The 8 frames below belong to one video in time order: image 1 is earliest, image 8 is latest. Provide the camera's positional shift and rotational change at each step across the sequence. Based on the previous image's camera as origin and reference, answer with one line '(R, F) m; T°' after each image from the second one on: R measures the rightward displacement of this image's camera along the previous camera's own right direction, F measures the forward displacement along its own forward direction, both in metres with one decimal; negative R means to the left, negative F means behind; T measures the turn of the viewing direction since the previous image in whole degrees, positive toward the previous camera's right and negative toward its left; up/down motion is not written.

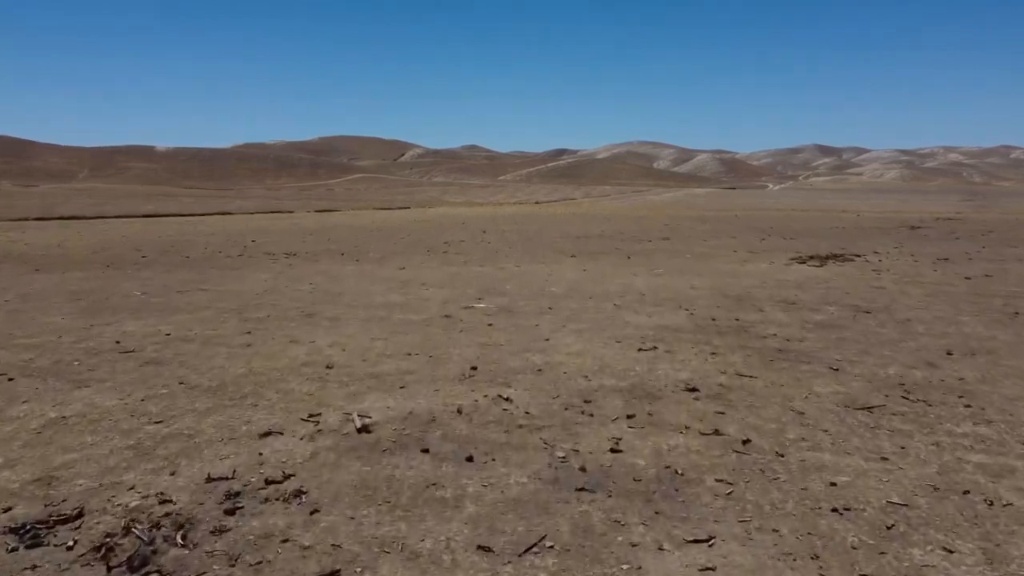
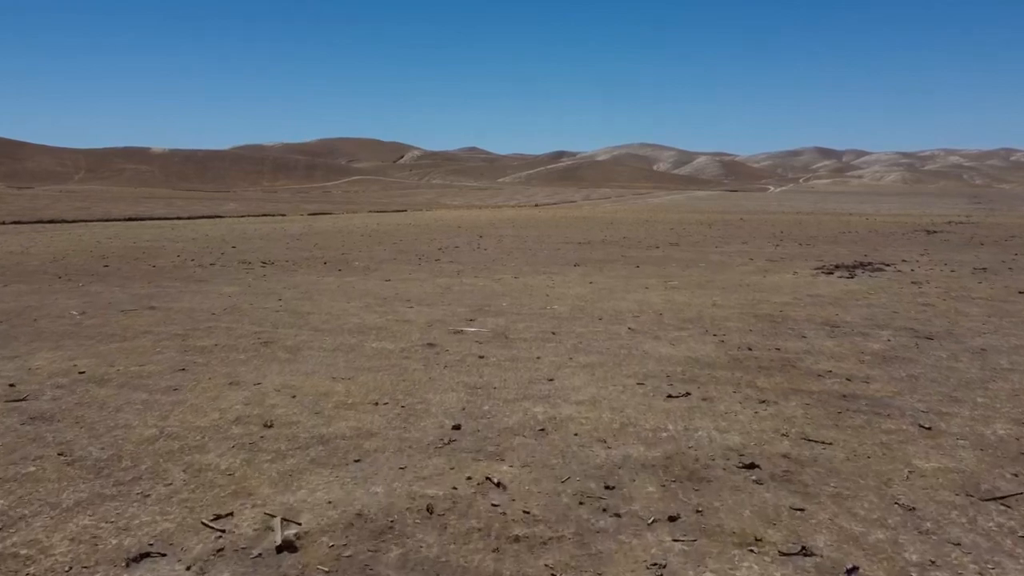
(0.0, +2.1) m; 0°
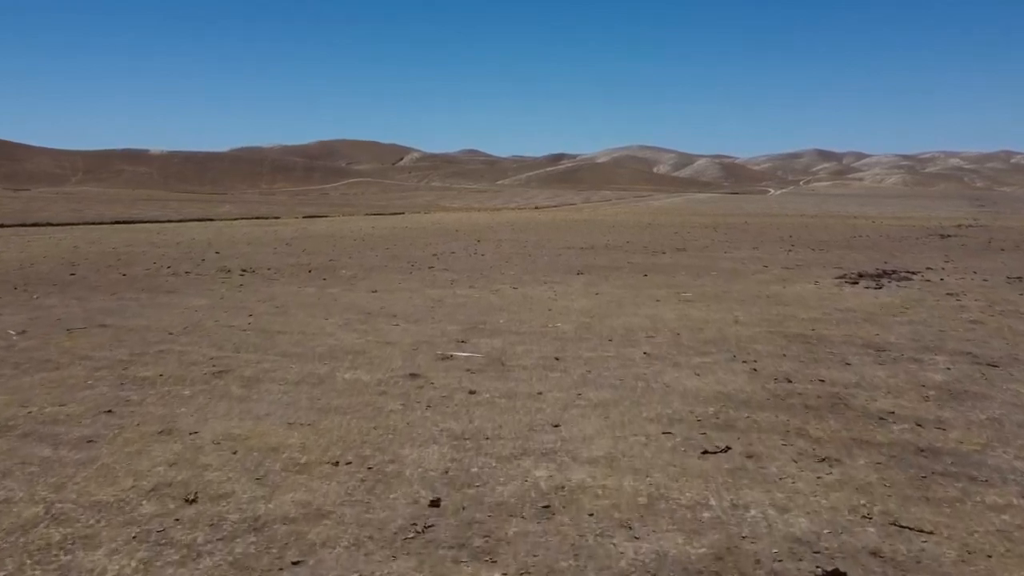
(0.0, +1.6) m; 0°
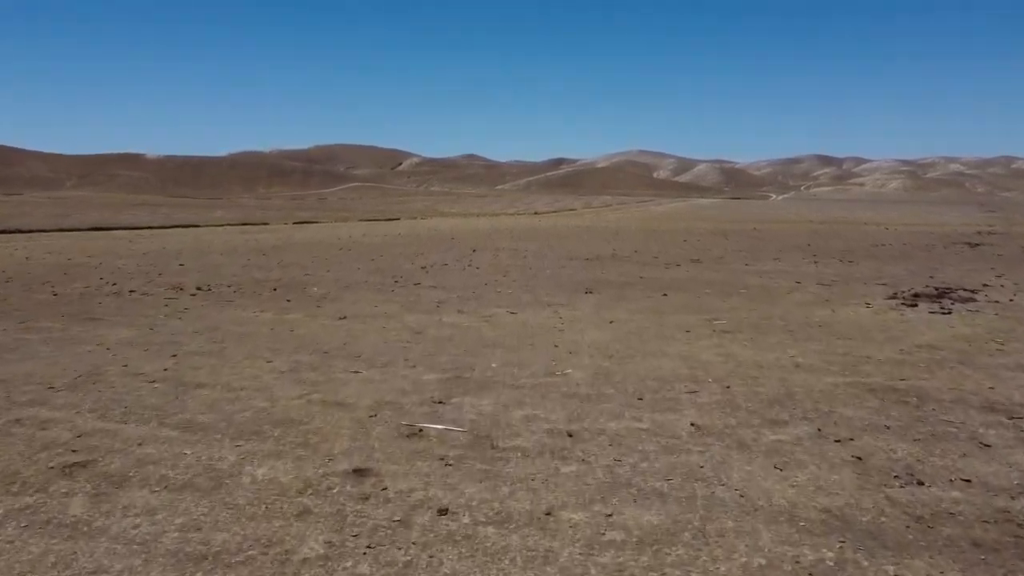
(0.0, +2.9) m; 0°
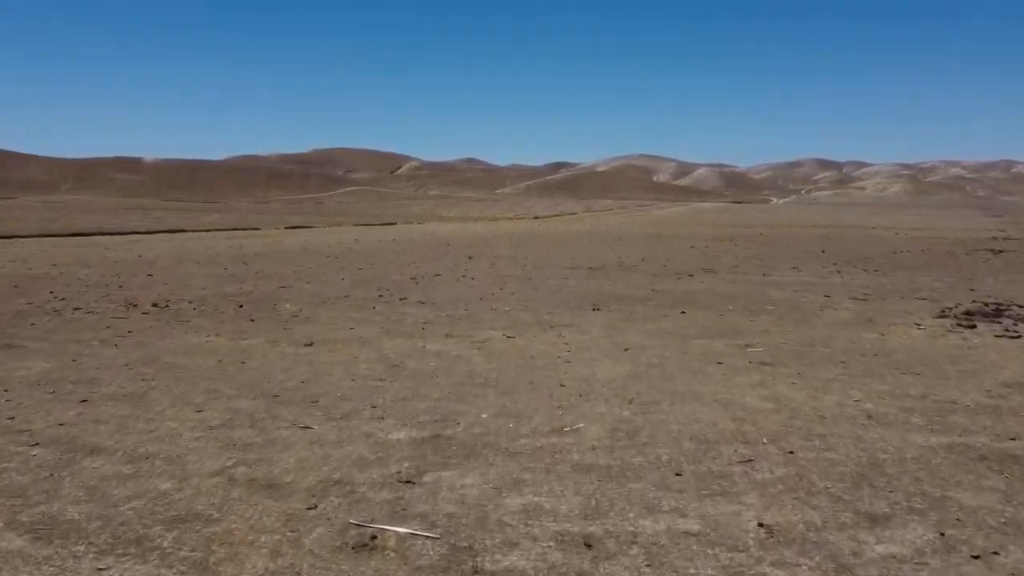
(0.0, +2.2) m; 0°
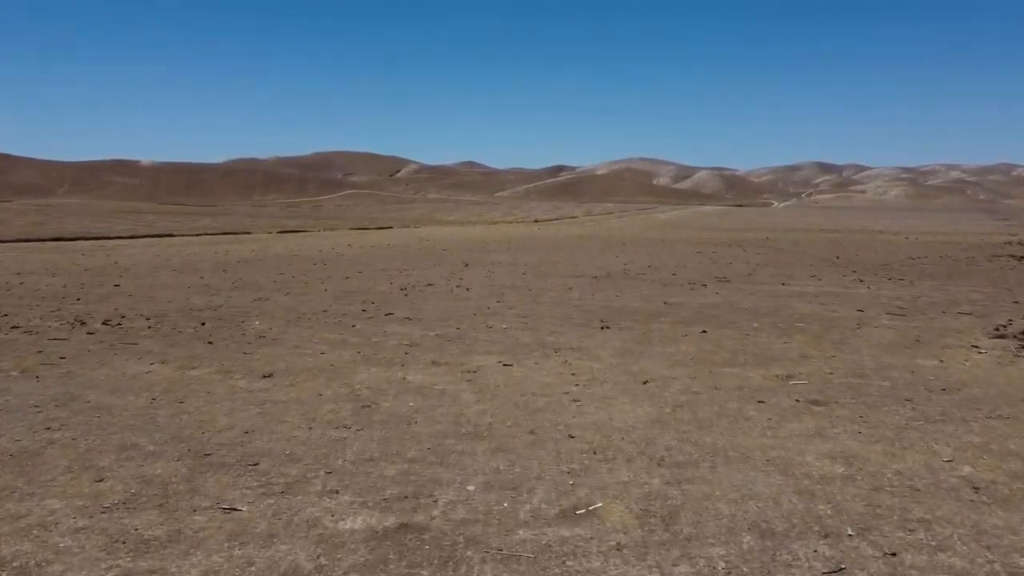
(0.0, +1.9) m; 0°
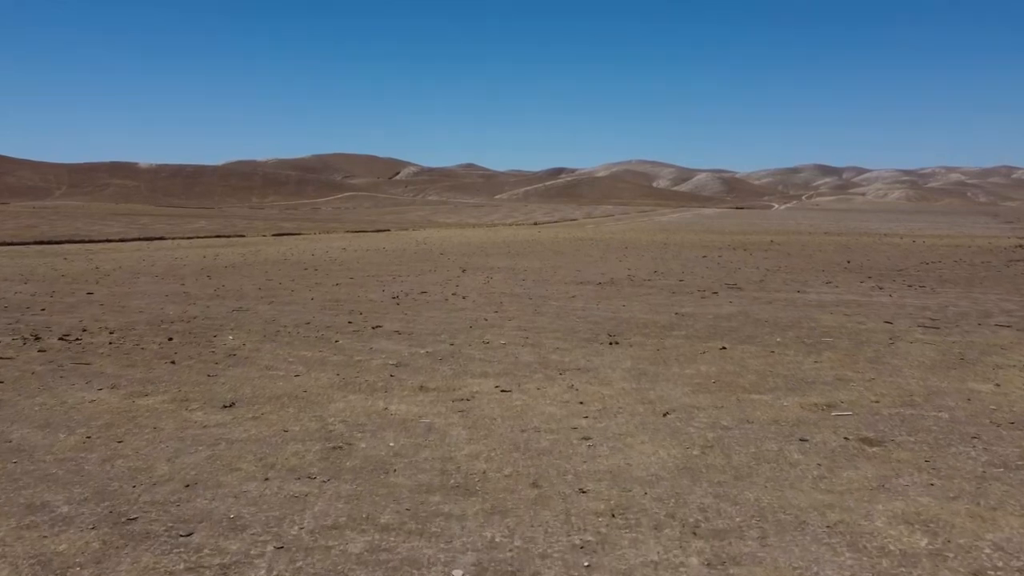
(0.0, +1.3) m; 0°
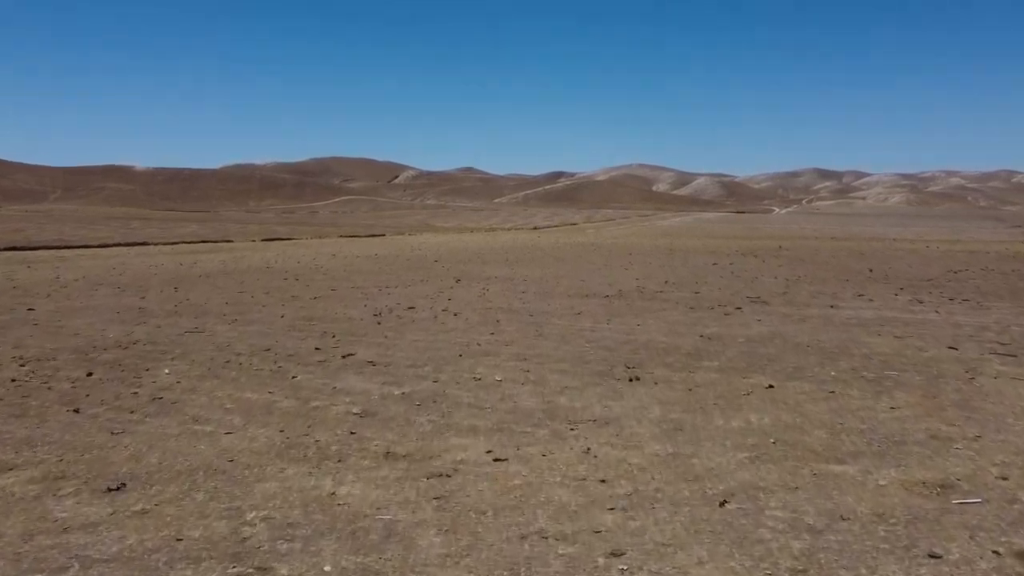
(0.0, +2.4) m; 0°
